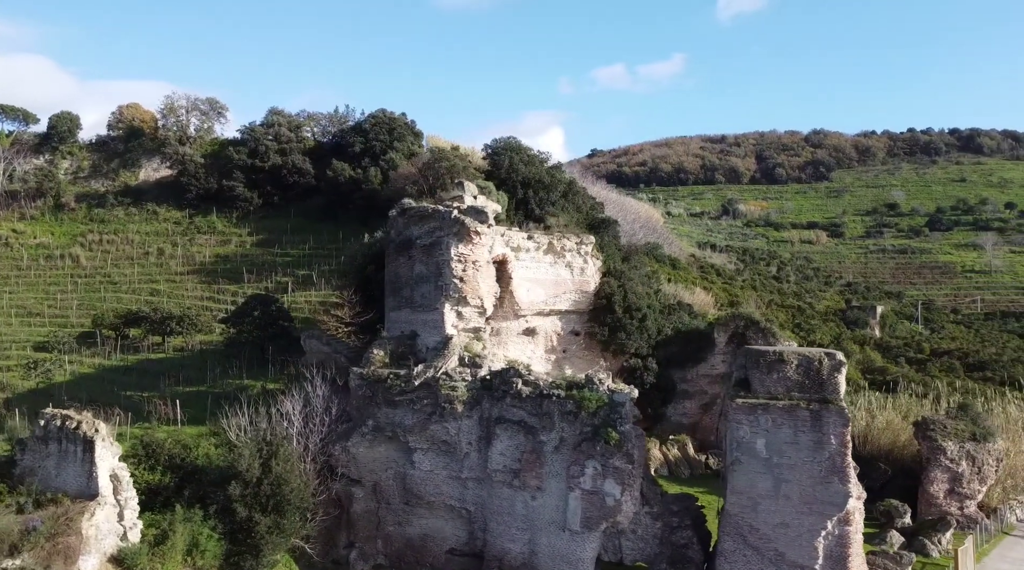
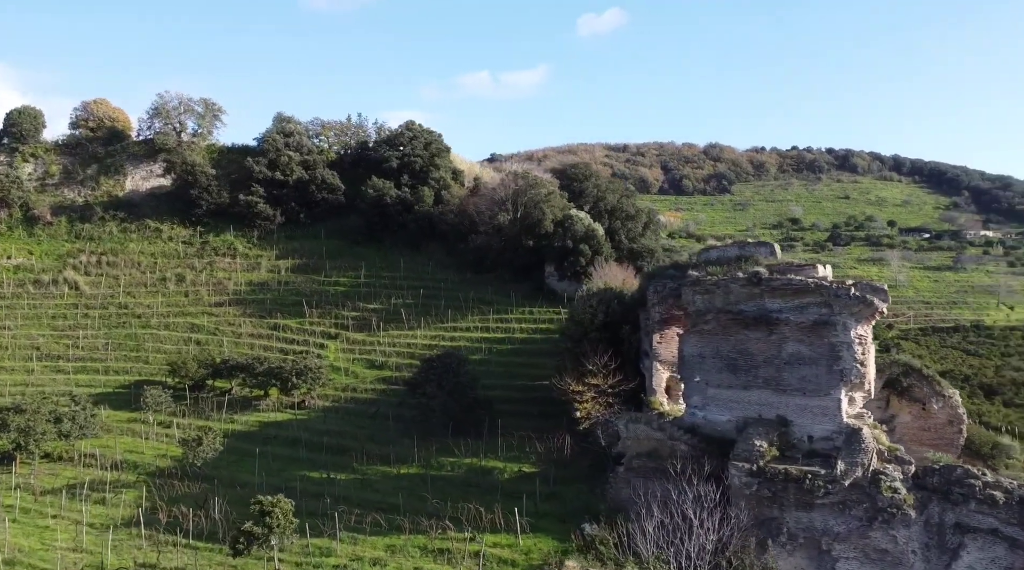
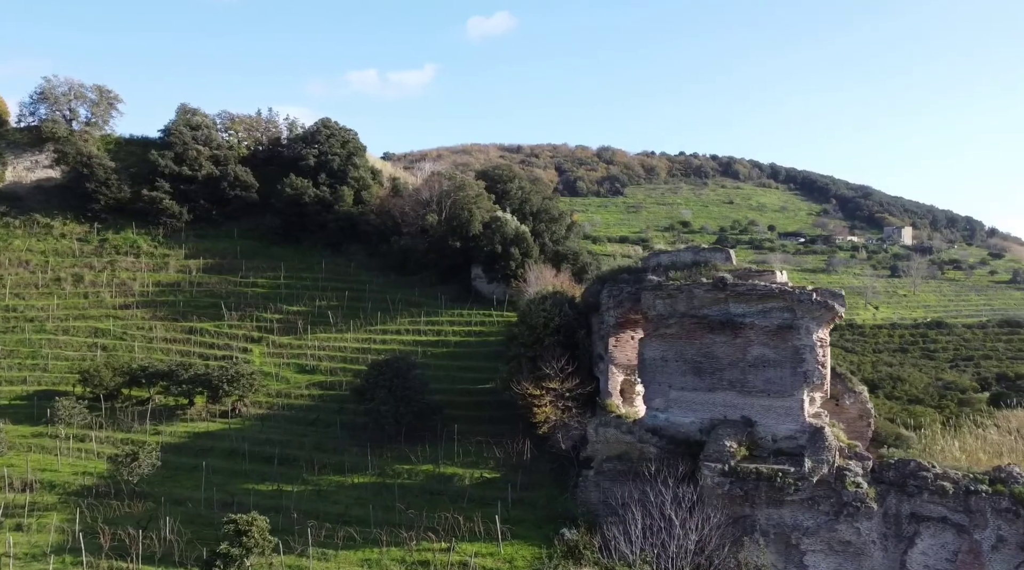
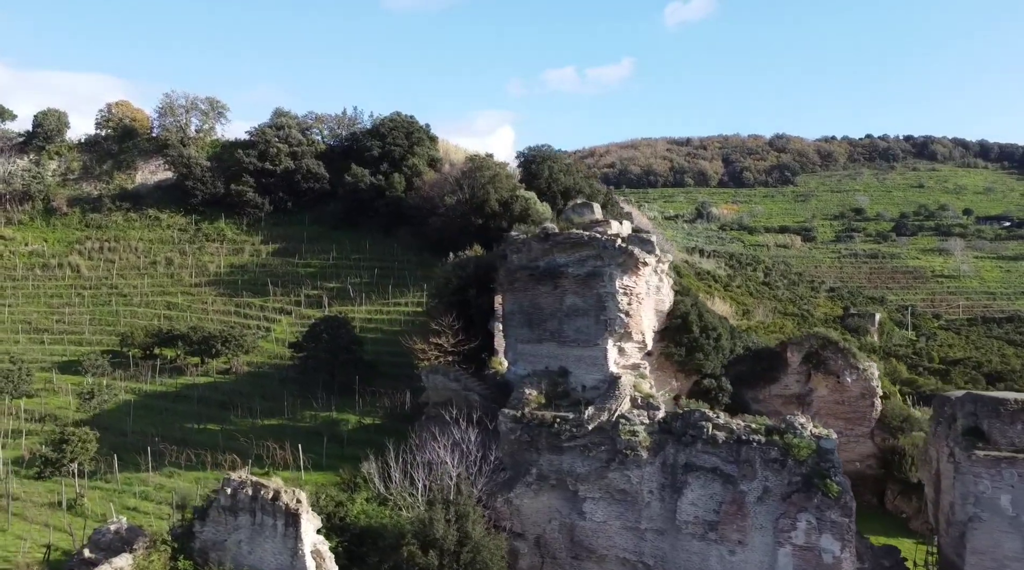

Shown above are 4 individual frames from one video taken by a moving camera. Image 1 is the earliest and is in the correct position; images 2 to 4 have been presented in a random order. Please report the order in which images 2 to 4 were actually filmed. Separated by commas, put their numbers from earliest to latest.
4, 2, 3
